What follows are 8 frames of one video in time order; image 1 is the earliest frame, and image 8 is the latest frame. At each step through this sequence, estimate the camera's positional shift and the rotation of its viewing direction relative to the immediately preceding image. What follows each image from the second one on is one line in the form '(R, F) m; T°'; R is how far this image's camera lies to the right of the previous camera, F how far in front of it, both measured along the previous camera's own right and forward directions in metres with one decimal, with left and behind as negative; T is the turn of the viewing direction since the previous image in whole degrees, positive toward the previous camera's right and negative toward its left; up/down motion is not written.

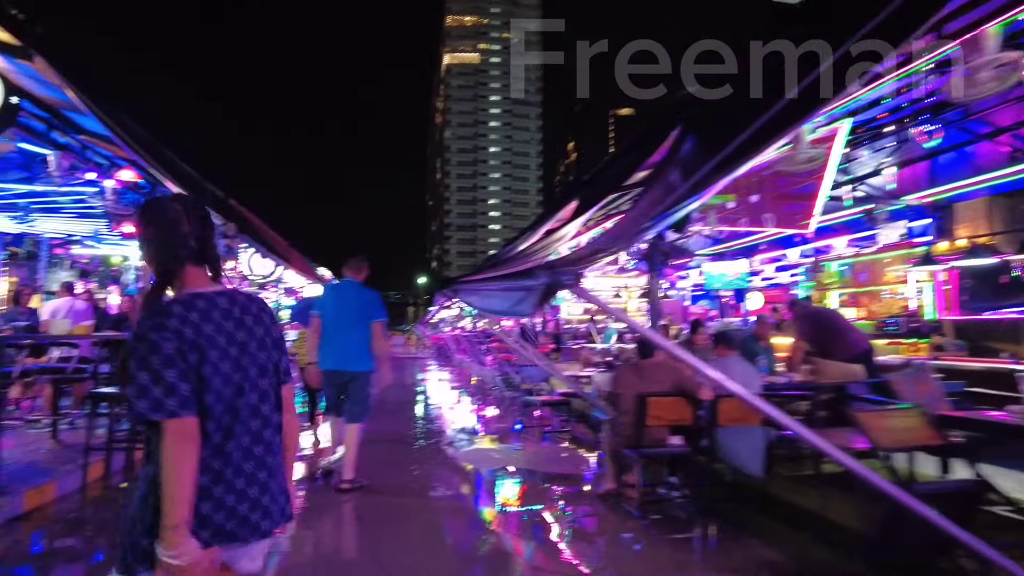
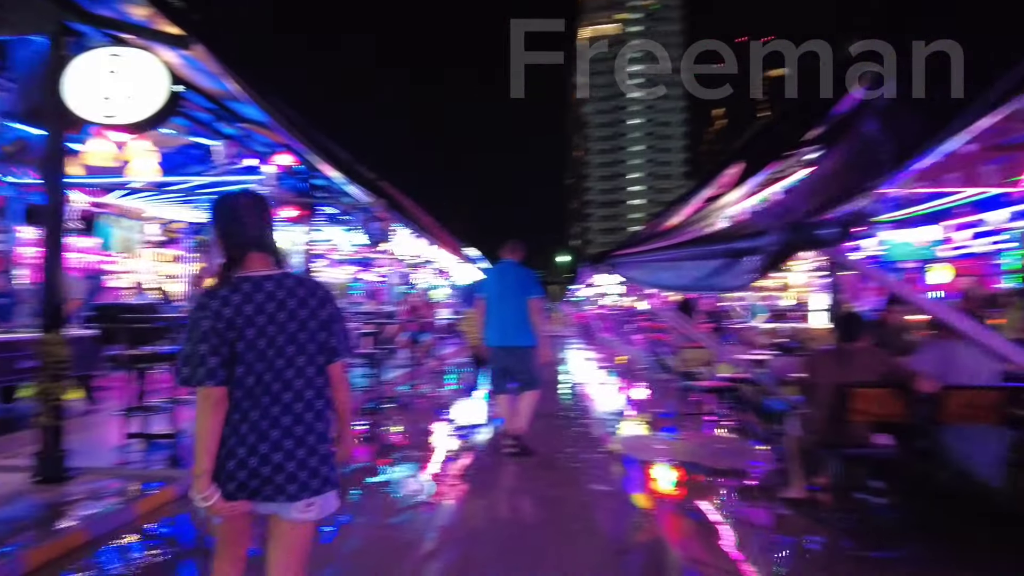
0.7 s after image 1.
(-0.2, +0.5) m; -12°
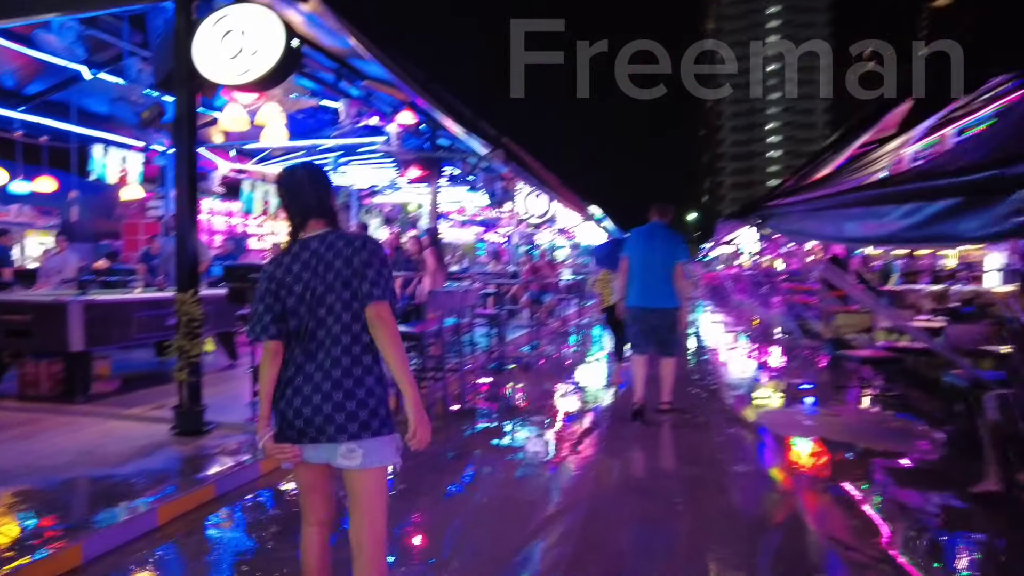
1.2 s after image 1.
(0.0, +0.4) m; -11°
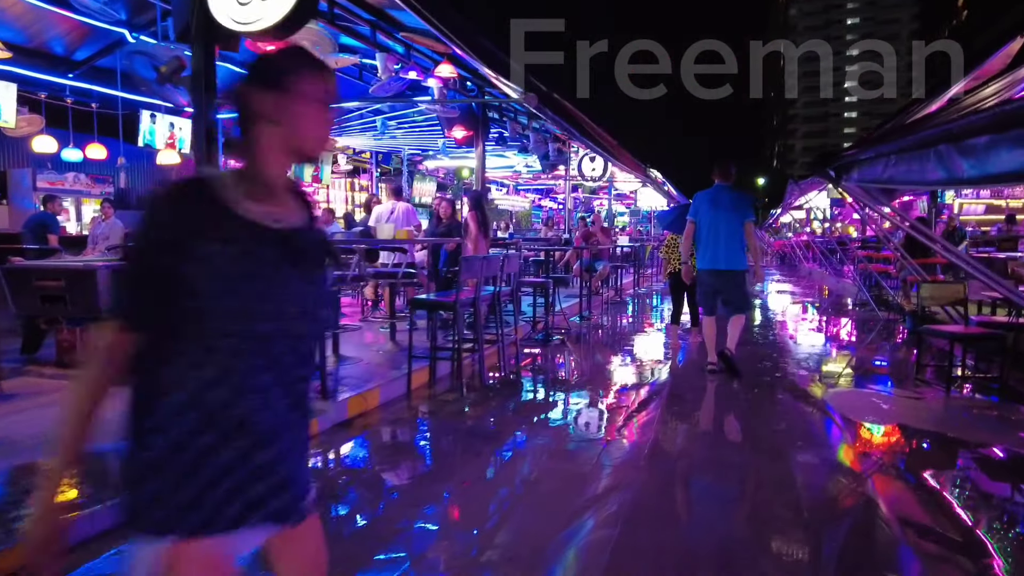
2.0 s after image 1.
(+0.2, +0.5) m; -5°
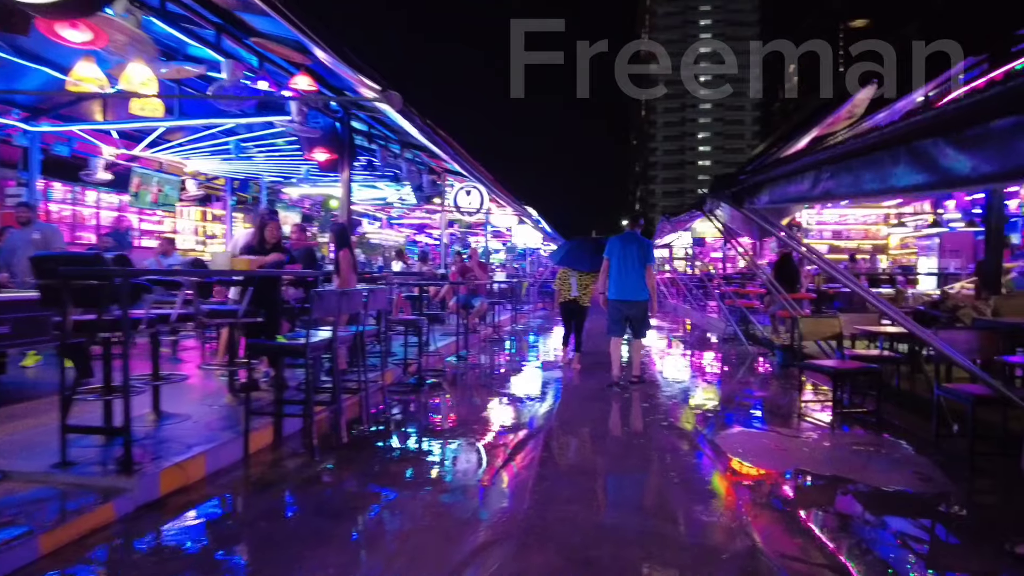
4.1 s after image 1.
(+0.1, +0.7) m; +11°
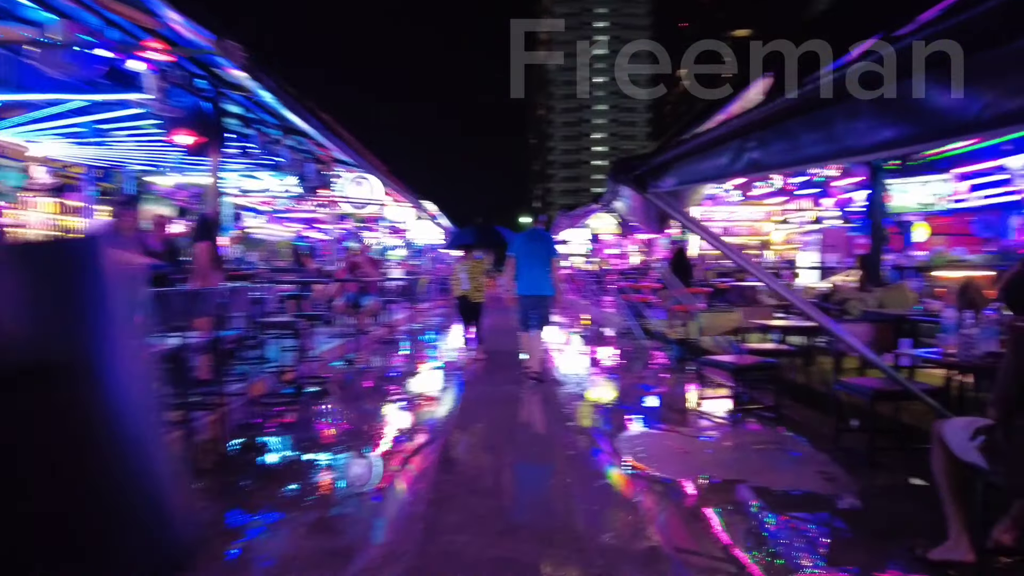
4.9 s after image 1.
(+0.1, +0.5) m; +9°
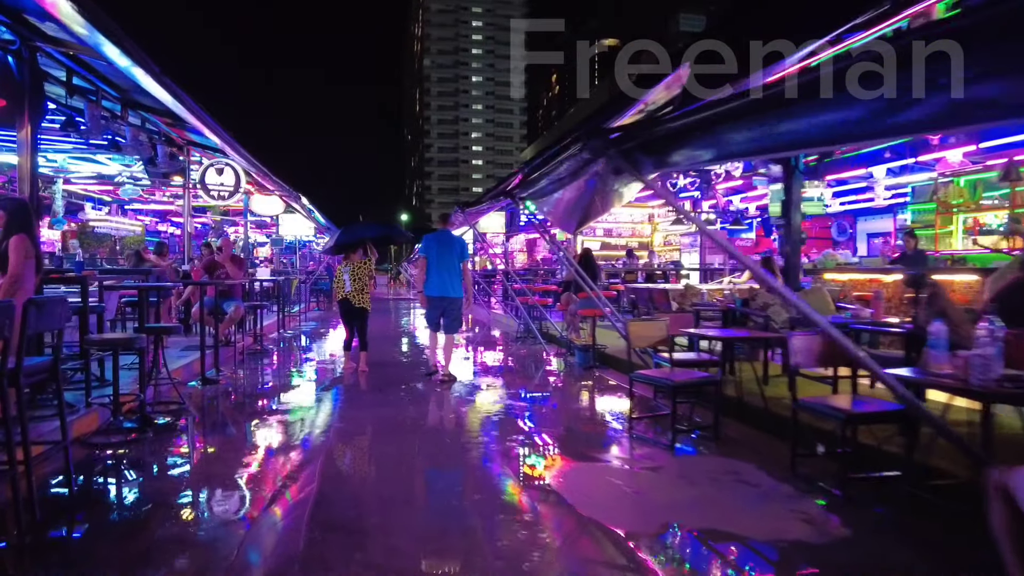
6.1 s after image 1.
(-0.2, +1.0) m; +11°
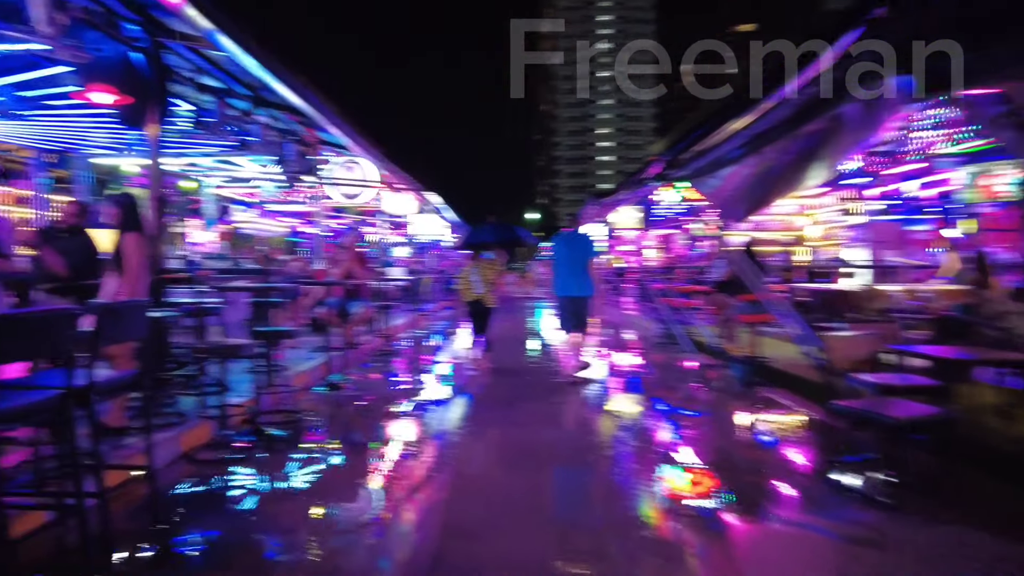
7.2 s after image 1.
(-0.2, +1.0) m; -11°
